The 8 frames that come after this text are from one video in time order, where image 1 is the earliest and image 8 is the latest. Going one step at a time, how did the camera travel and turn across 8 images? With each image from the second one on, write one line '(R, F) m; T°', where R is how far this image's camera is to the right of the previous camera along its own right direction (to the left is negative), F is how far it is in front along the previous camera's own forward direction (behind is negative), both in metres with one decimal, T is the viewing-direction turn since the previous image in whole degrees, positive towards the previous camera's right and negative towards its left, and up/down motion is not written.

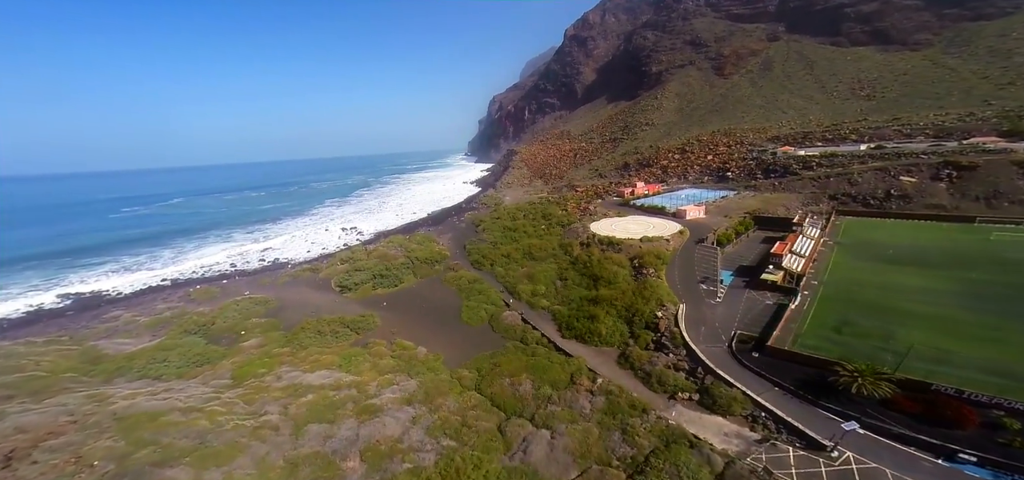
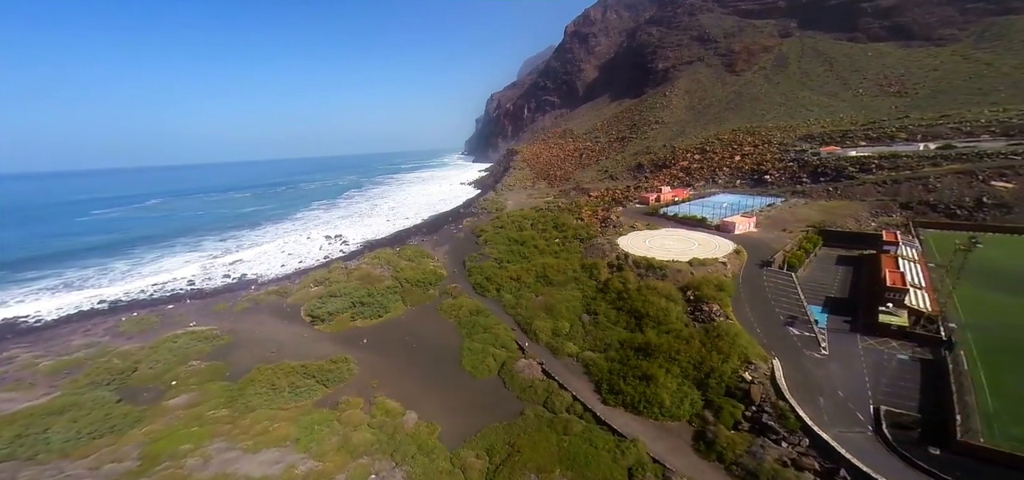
(-0.9, +4.4) m; +1°
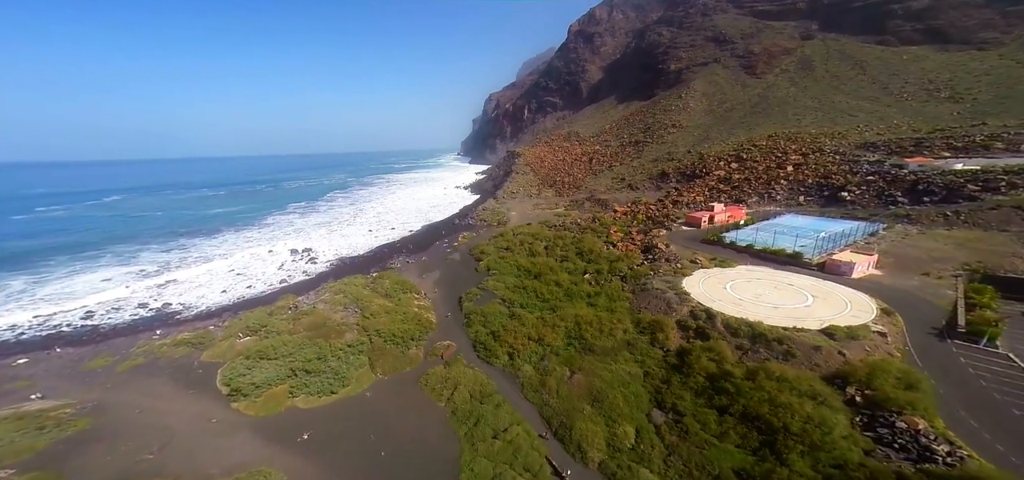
(-1.0, +6.1) m; +1°
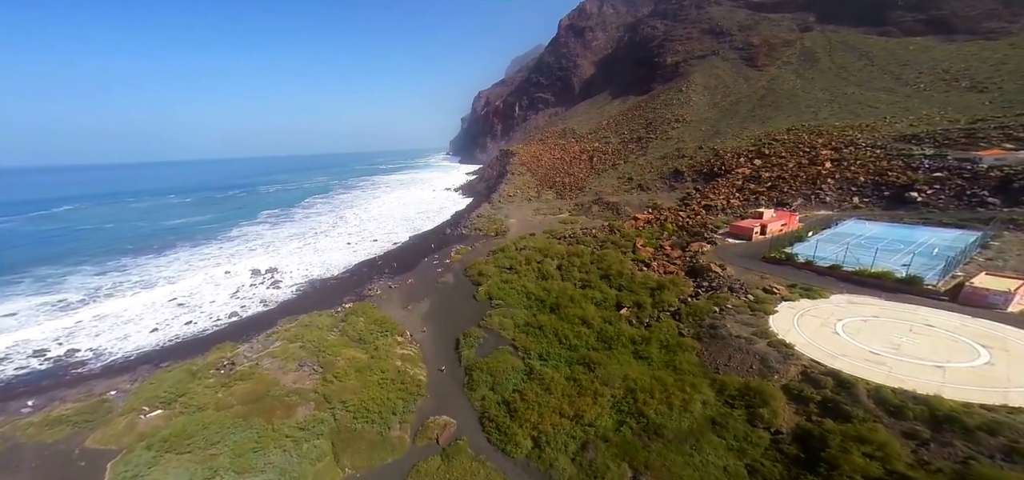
(-0.9, +4.2) m; +2°
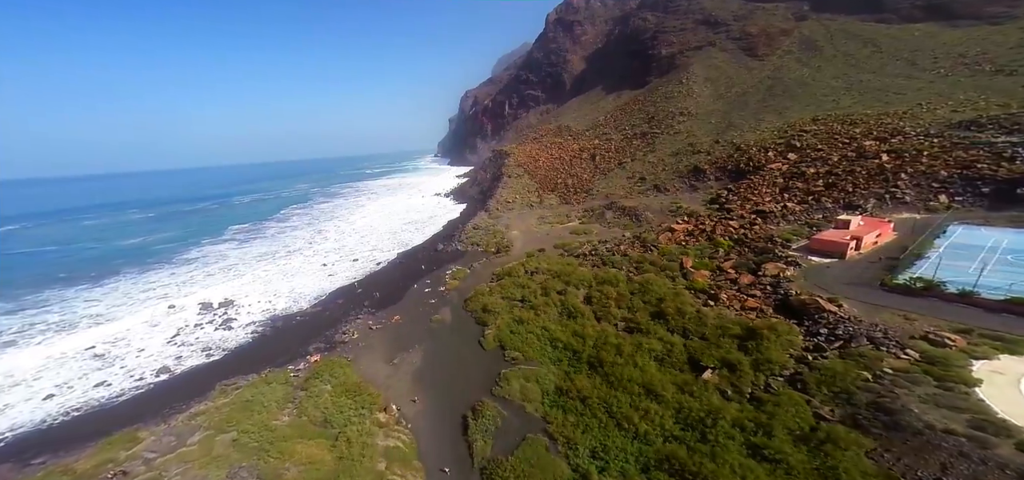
(-1.0, +4.3) m; +2°
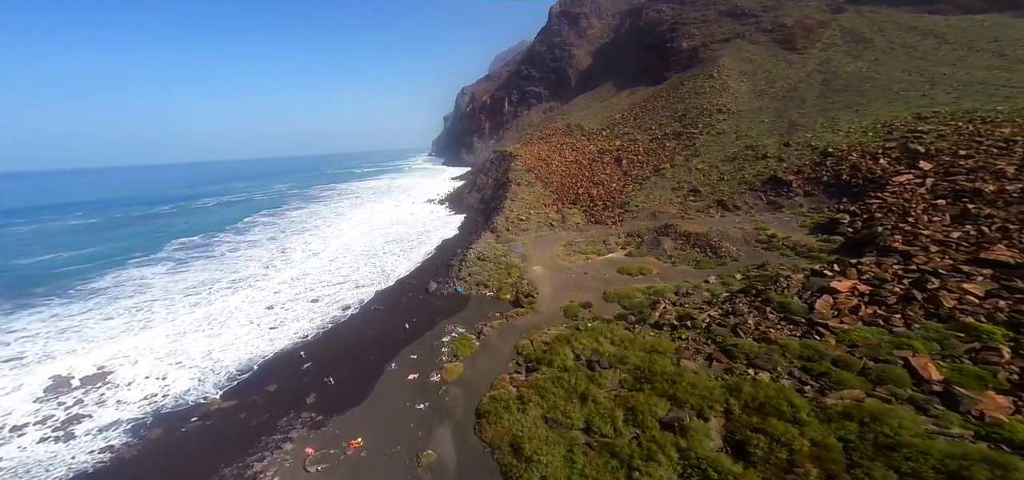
(-1.6, +7.8) m; +1°
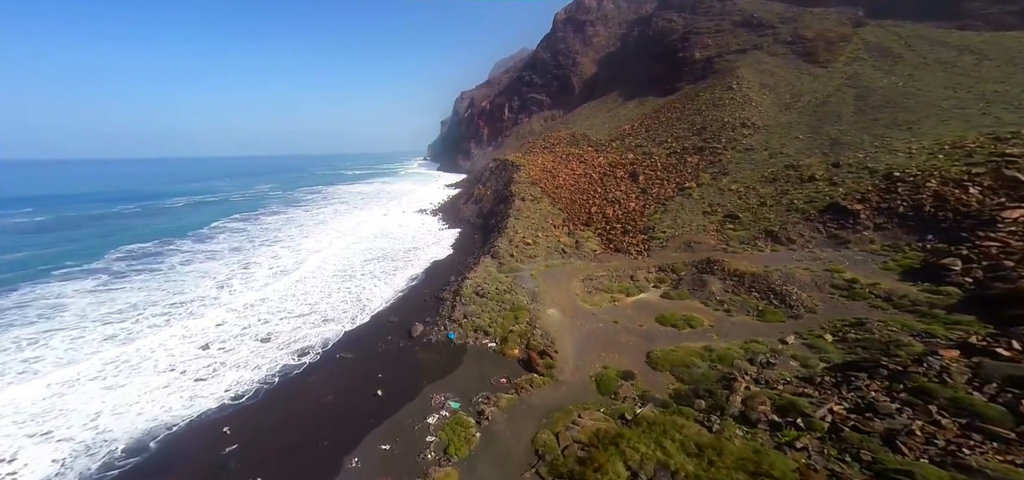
(-0.8, +4.1) m; +1°
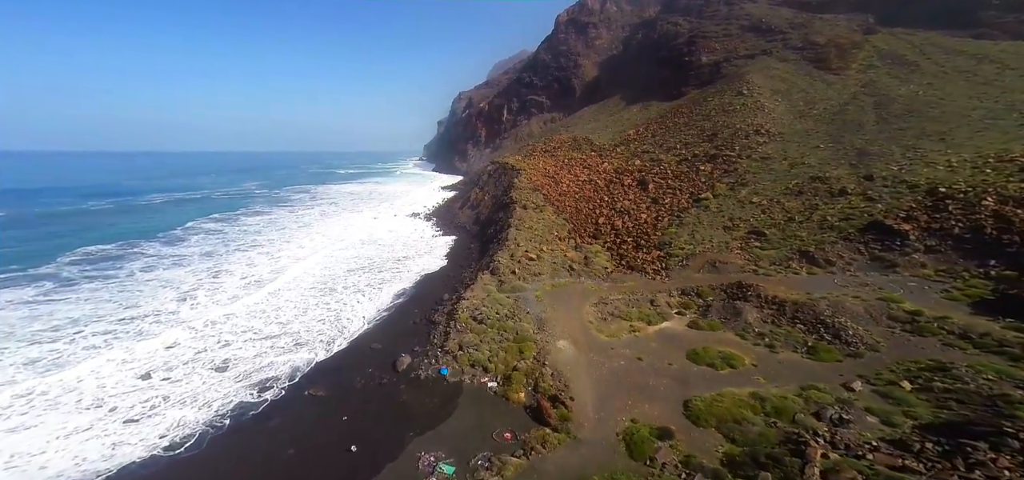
(-0.4, +2.3) m; +1°
